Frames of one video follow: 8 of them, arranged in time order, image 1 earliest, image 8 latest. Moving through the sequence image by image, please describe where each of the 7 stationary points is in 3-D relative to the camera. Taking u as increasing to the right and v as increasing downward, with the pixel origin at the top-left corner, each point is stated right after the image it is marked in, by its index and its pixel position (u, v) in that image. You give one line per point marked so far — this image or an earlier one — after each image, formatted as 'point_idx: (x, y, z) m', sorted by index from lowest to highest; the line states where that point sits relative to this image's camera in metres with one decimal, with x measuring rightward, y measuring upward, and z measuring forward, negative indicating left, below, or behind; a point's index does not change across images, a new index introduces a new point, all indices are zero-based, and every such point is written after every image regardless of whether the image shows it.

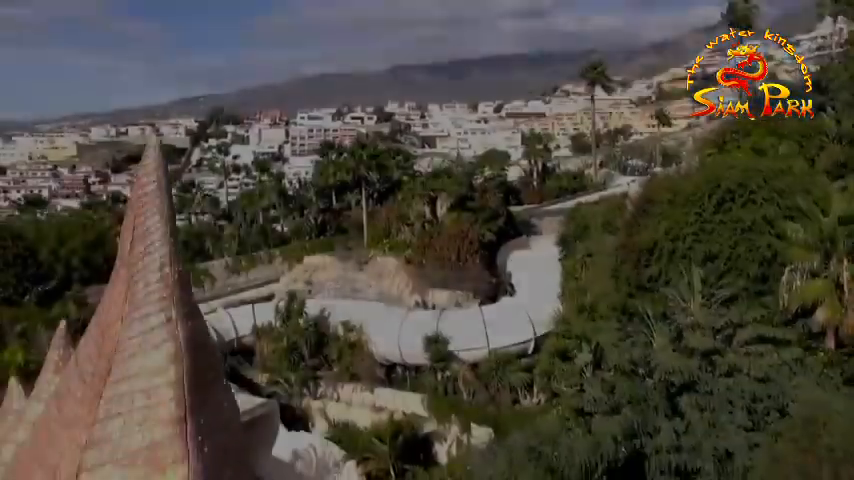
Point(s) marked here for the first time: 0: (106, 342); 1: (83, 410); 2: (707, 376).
0: (-1.0, -0.3, +2.1) m
1: (-1.0, -0.5, +2.1) m
2: (+3.7, -1.8, +9.4) m
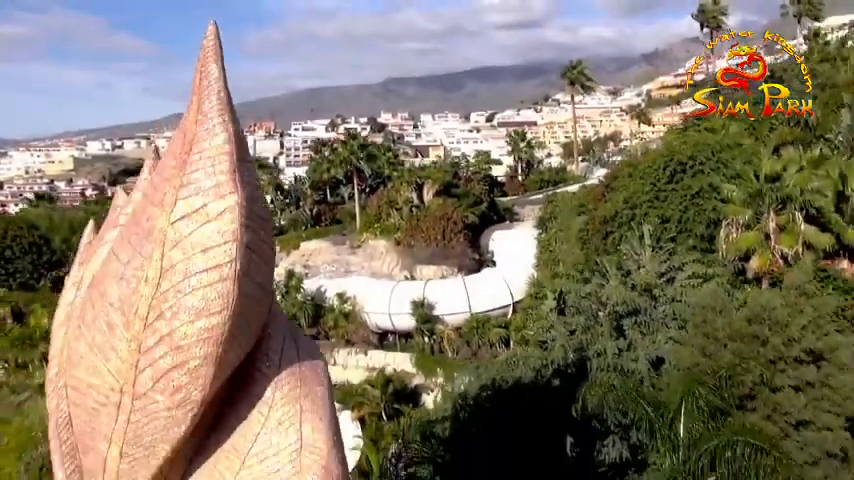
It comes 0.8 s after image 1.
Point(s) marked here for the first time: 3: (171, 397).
0: (-1.3, +0.5, +3.7) m
1: (-1.3, +0.4, +3.6) m
2: (+3.4, -1.0, +10.9) m
3: (-1.3, -0.8, +3.5) m
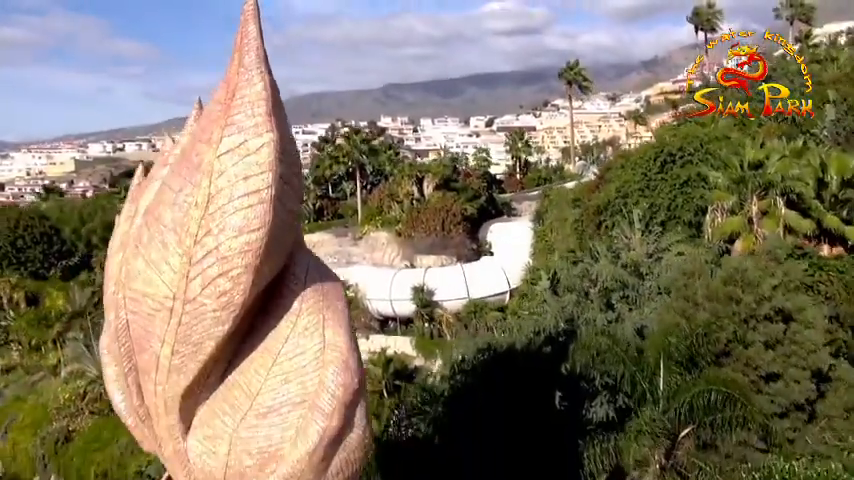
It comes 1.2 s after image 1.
0: (-1.2, +1.0, +4.3) m
1: (-1.3, +0.8, +4.3) m
2: (+3.4, -0.6, +11.6) m
3: (-1.2, -0.4, +4.2) m
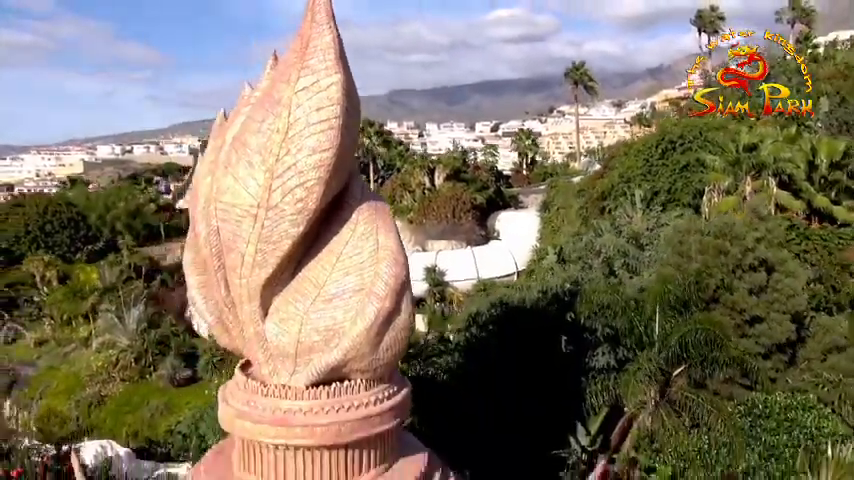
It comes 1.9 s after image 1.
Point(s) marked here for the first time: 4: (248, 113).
0: (-1.0, +1.6, +5.4) m
1: (-1.0, +1.4, +5.3) m
2: (+3.7, -0.1, +12.6) m
3: (-1.0, +0.2, +5.2) m
4: (-1.4, +1.0, +5.5) m
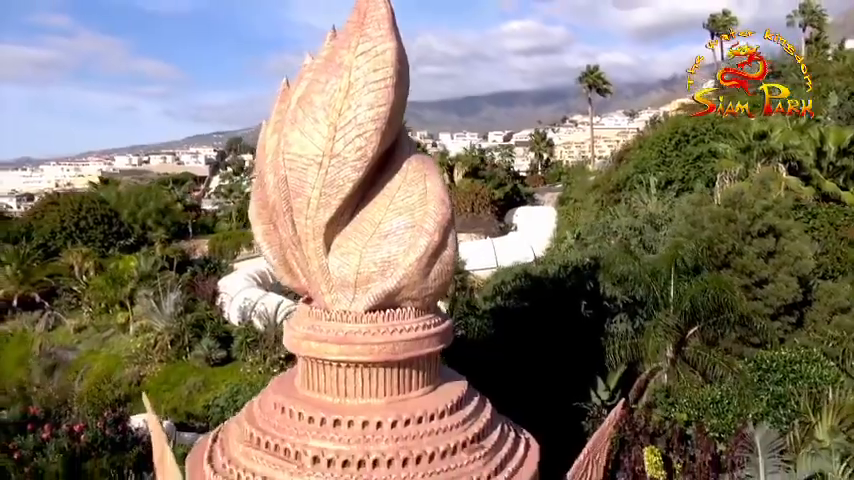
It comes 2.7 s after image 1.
0: (-0.6, +2.0, +6.2) m
1: (-0.6, +1.8, +6.1) m
2: (+4.2, +0.2, +13.3) m
3: (-0.6, +0.7, +6.0) m
4: (-1.0, +1.5, +6.3) m
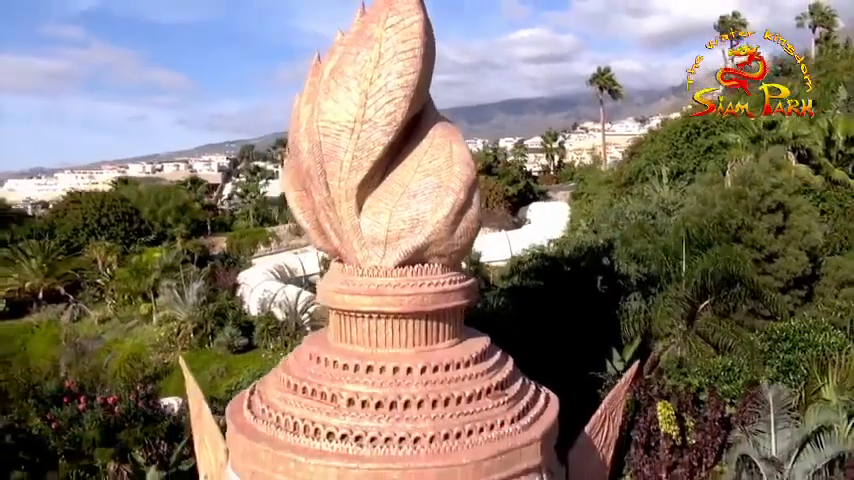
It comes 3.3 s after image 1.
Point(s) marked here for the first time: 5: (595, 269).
0: (-0.4, +2.4, +6.6) m
1: (-0.4, +2.2, +6.5) m
2: (+4.6, +0.5, +13.6) m
3: (-0.4, +1.1, +6.4) m
4: (-0.8, +1.8, +6.7) m
5: (+2.7, -0.4, +11.0) m
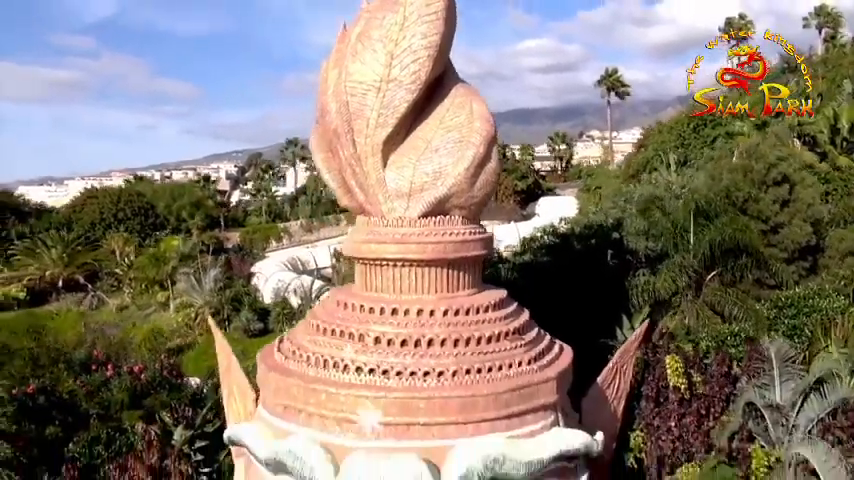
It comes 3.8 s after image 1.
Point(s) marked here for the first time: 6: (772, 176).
0: (-0.1, +2.9, +7.0) m
1: (-0.2, +2.7, +7.0) m
2: (+4.9, +0.9, +13.9) m
3: (-0.2, +1.6, +6.8) m
4: (-0.6, +2.3, +7.1) m
5: (+2.9, -0.1, +11.4) m
6: (+5.2, +0.9, +10.5) m
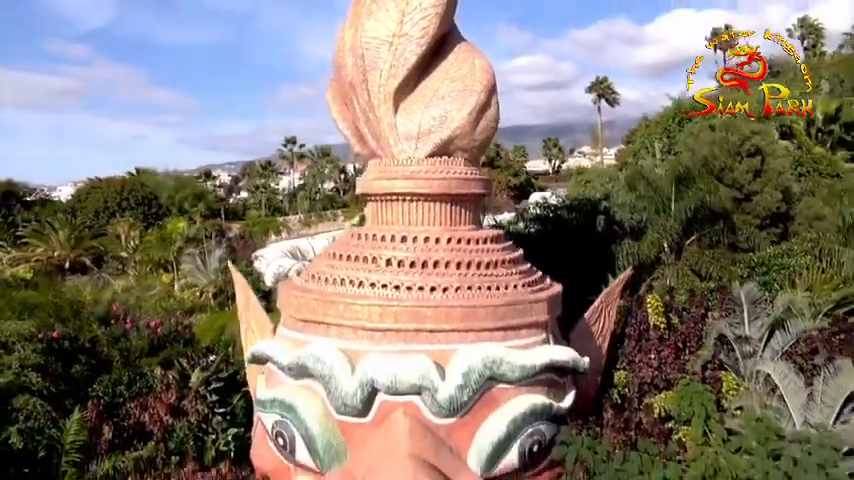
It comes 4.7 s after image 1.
0: (0.0, +3.5, +7.9) m
1: (-0.1, +3.3, +7.8) m
2: (+4.8, +1.3, +14.8) m
3: (-0.1, +2.2, +7.6) m
4: (-0.5, +3.0, +7.9) m
5: (+2.9, +0.5, +12.2) m
6: (+5.2, +1.4, +11.4) m
